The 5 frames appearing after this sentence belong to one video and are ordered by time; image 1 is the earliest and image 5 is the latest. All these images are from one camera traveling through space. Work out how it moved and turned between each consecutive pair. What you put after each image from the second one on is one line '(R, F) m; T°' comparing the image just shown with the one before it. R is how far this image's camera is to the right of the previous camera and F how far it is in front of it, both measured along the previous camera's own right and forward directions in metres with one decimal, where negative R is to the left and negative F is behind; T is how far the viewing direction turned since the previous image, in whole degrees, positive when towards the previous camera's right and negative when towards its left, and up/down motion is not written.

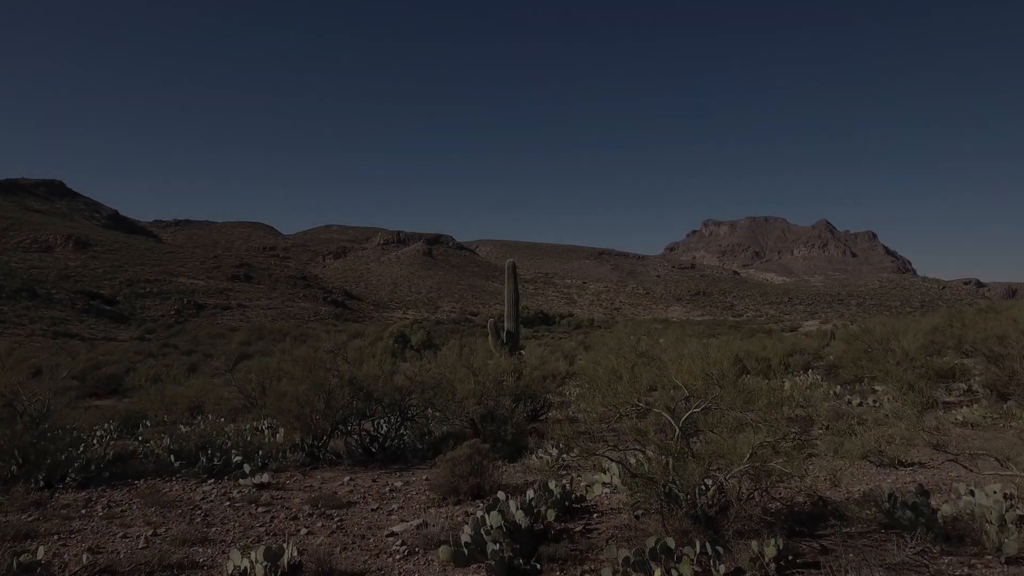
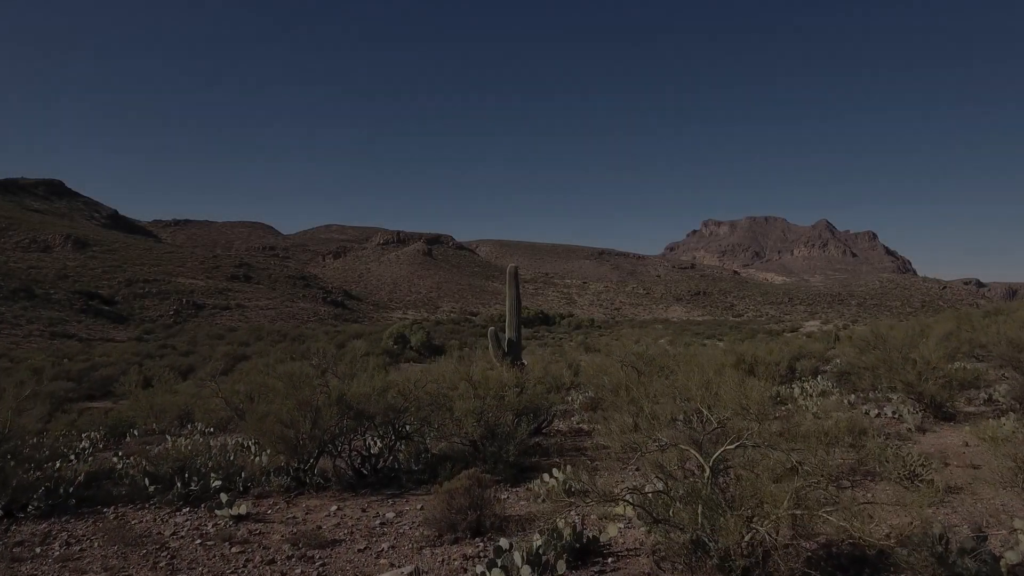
(0.0, +0.2) m; 0°
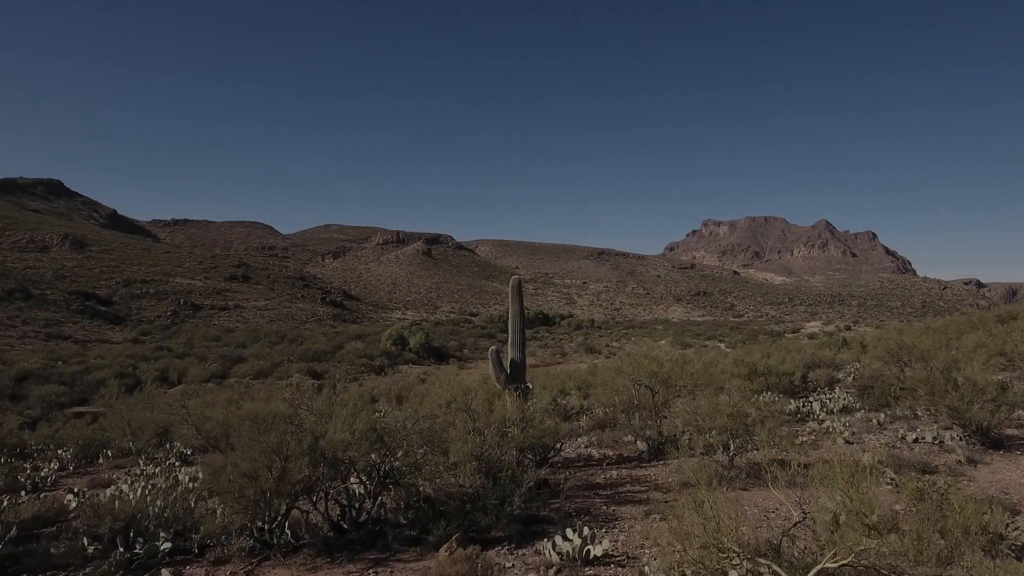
(0.0, +0.5) m; 0°
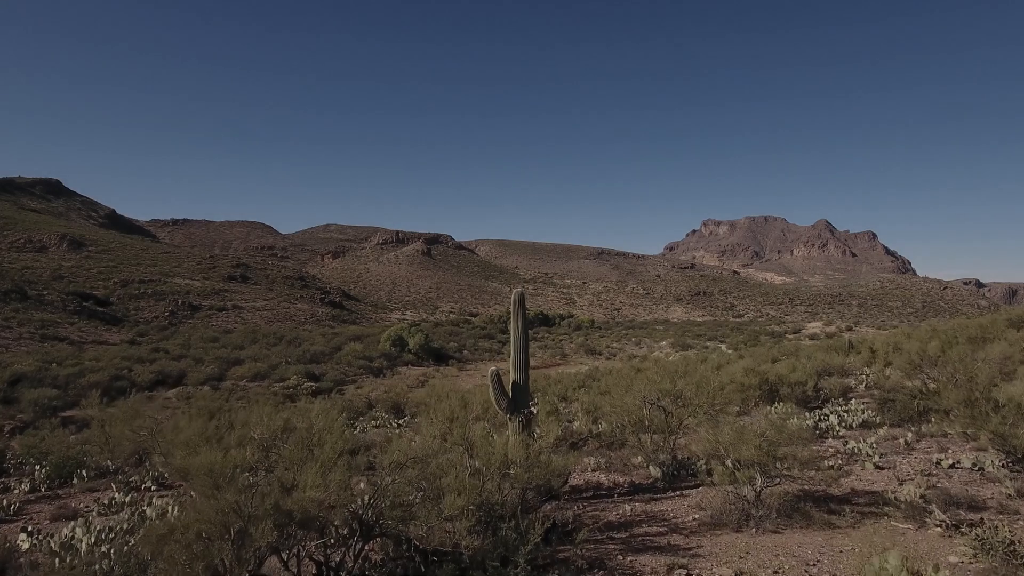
(0.0, +0.4) m; 0°
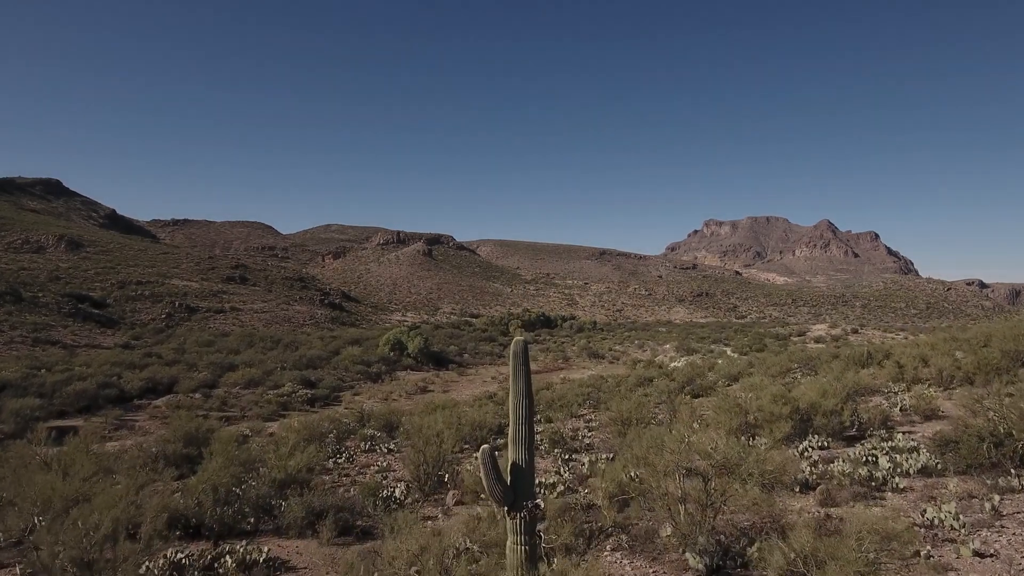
(0.0, +1.0) m; 0°
